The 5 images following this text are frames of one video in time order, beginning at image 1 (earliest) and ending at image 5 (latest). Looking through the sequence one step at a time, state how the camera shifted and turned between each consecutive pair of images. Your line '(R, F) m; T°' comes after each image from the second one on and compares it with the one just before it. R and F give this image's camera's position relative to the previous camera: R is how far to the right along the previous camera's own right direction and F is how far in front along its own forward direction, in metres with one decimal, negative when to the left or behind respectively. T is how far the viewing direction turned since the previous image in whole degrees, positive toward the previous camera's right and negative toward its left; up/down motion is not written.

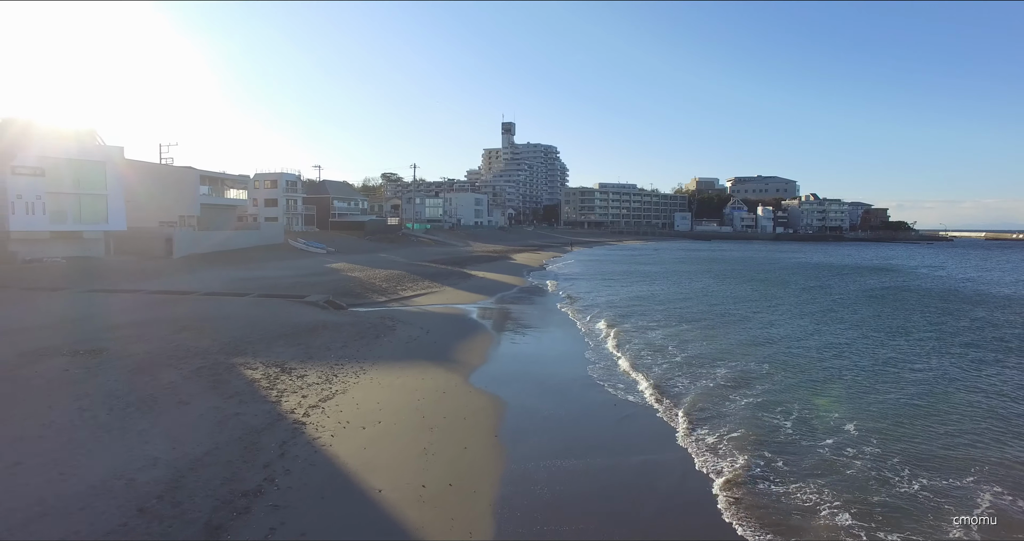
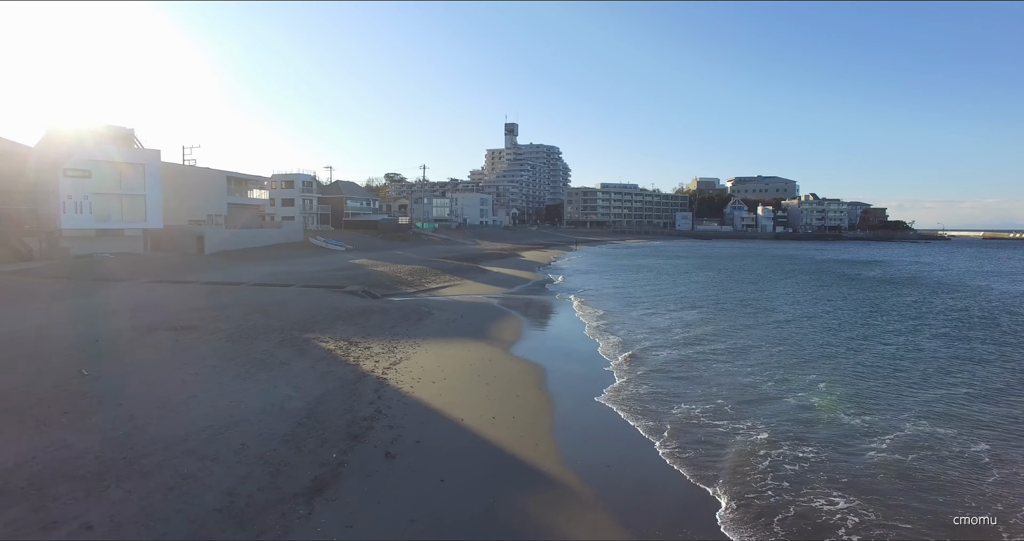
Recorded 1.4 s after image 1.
(-0.8, -2.0) m; 0°
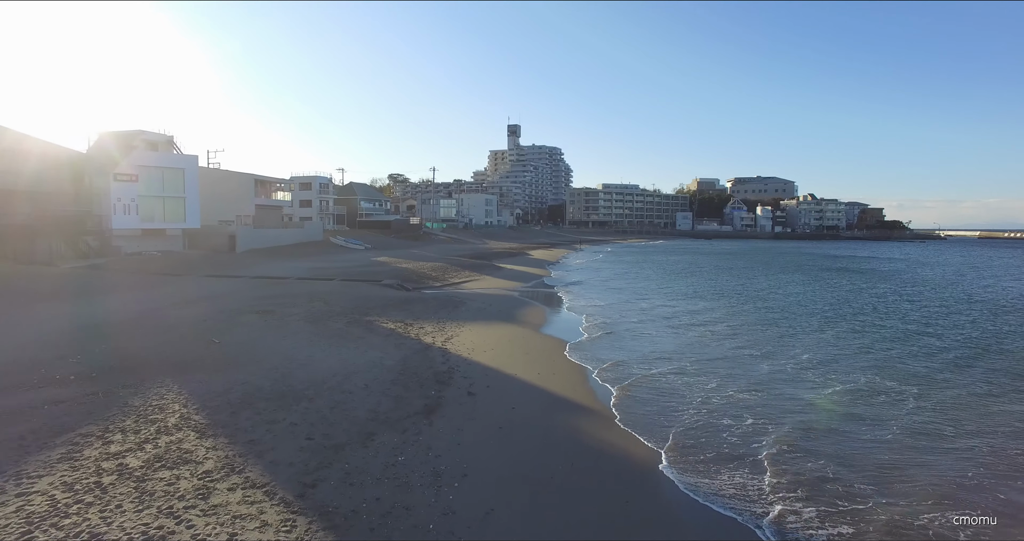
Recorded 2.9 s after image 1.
(-0.8, -2.5) m; 0°
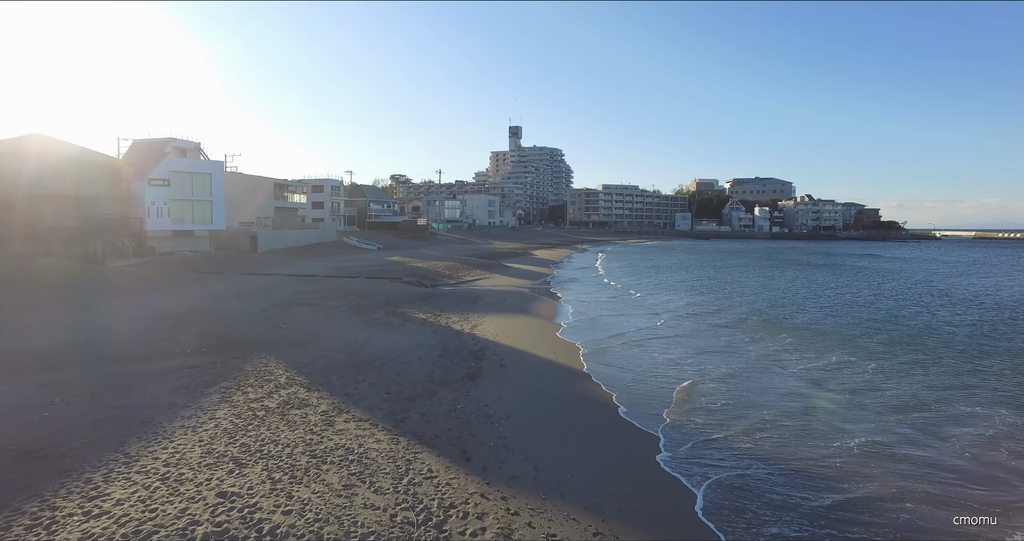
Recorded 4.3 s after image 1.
(-0.5, -2.2) m; 0°
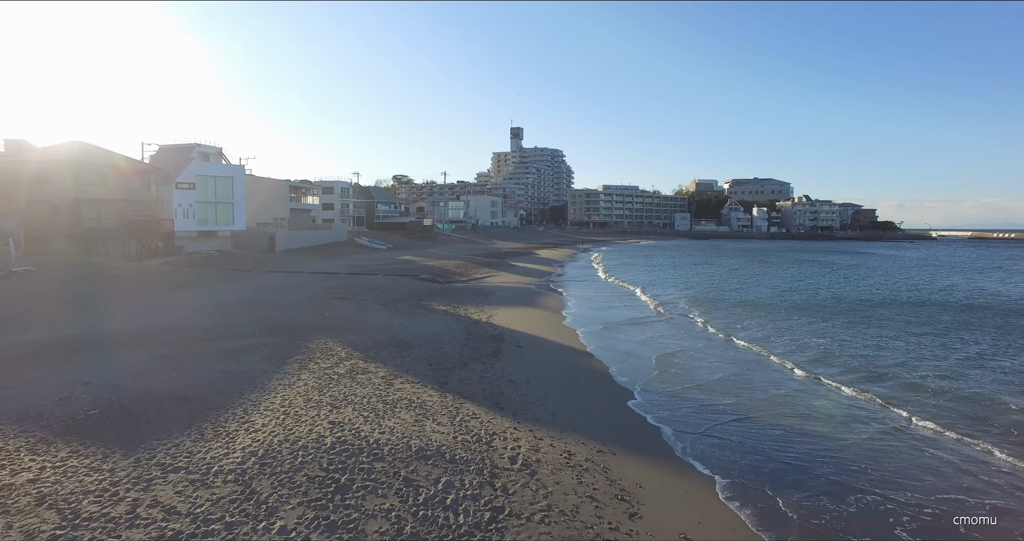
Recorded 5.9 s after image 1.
(-0.4, -2.1) m; 0°
